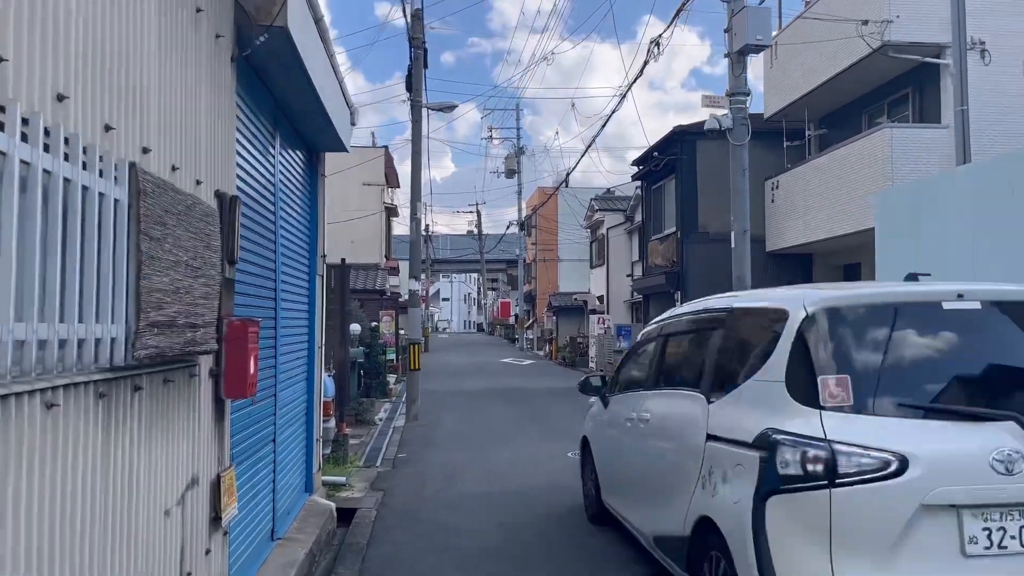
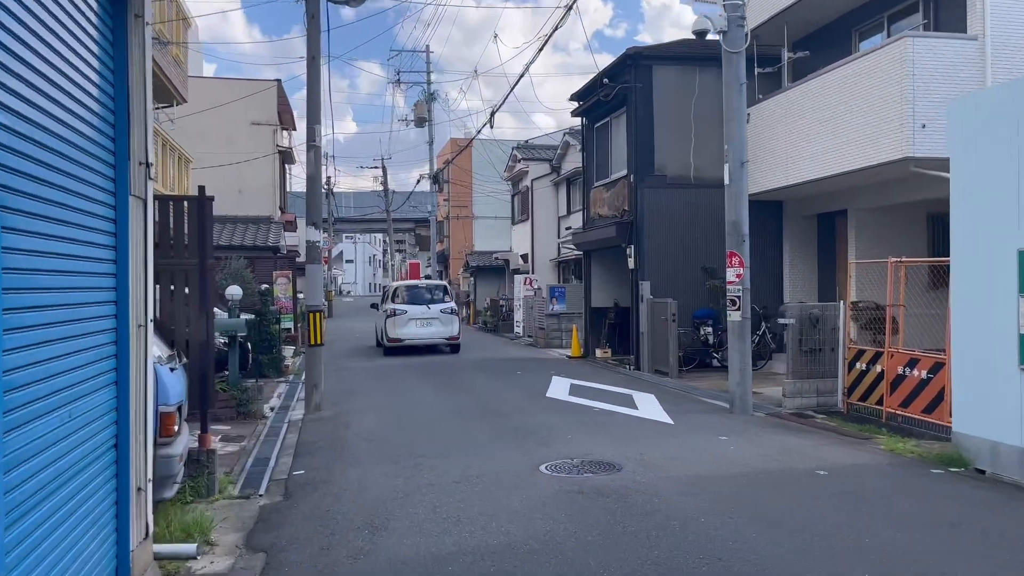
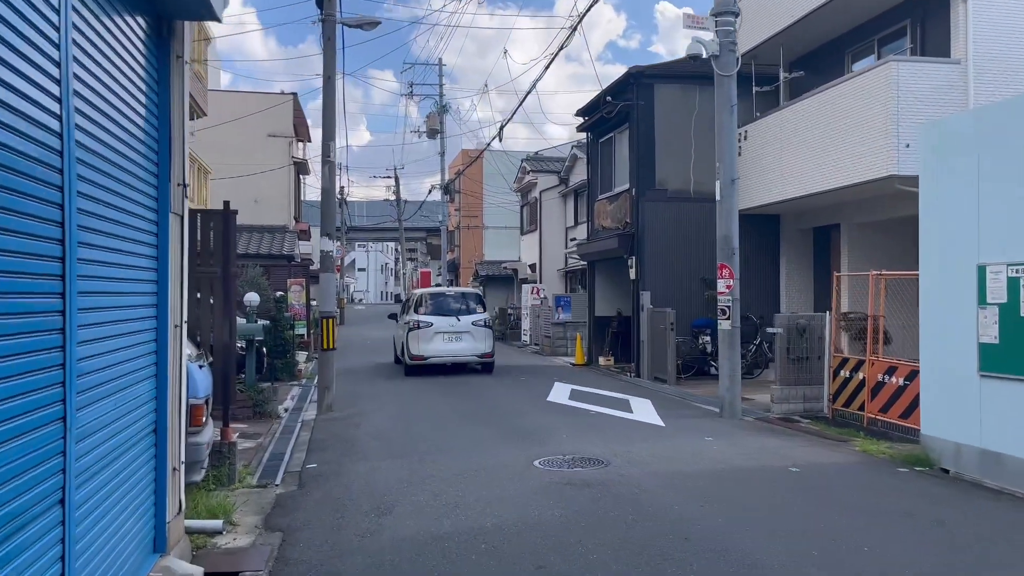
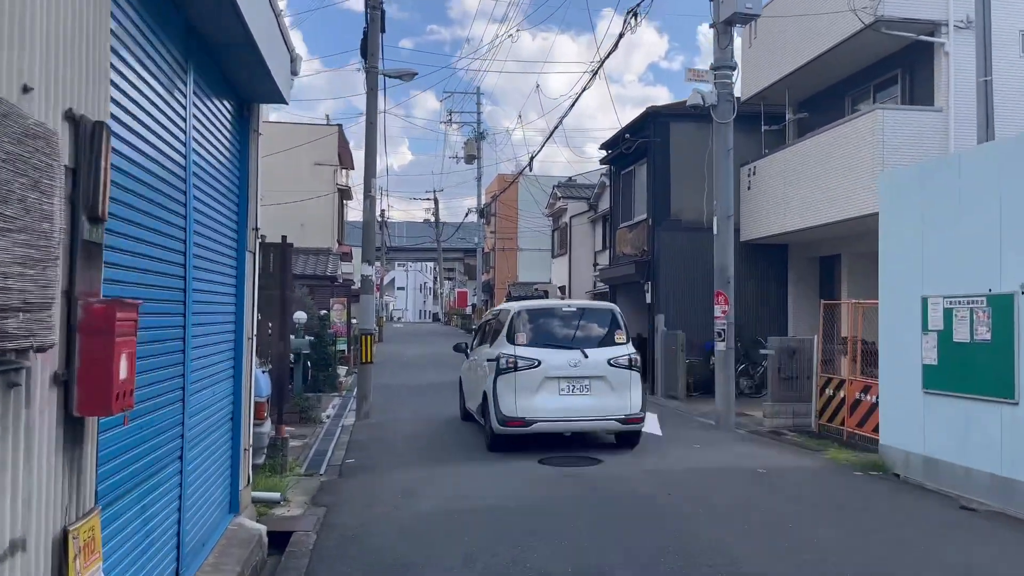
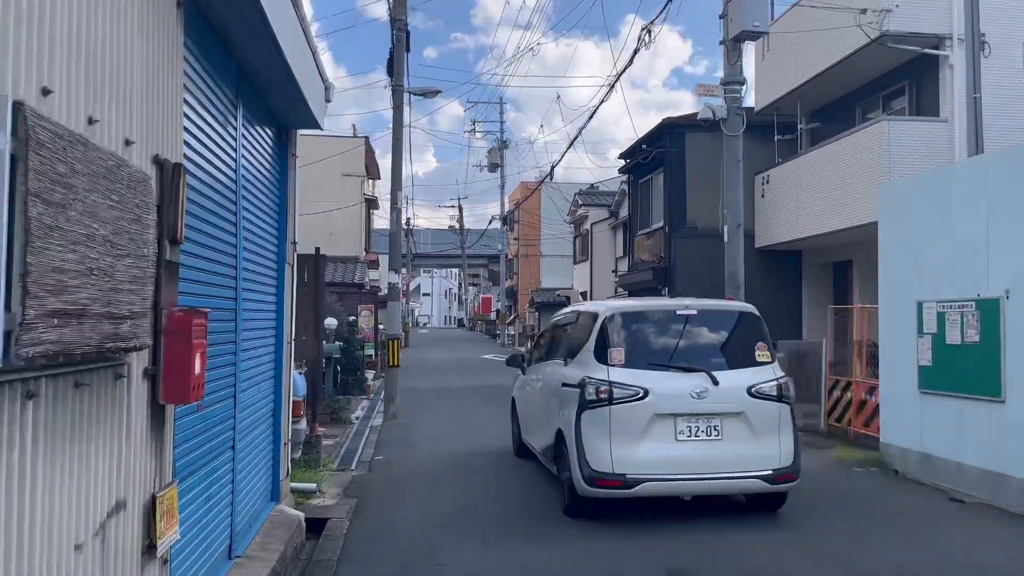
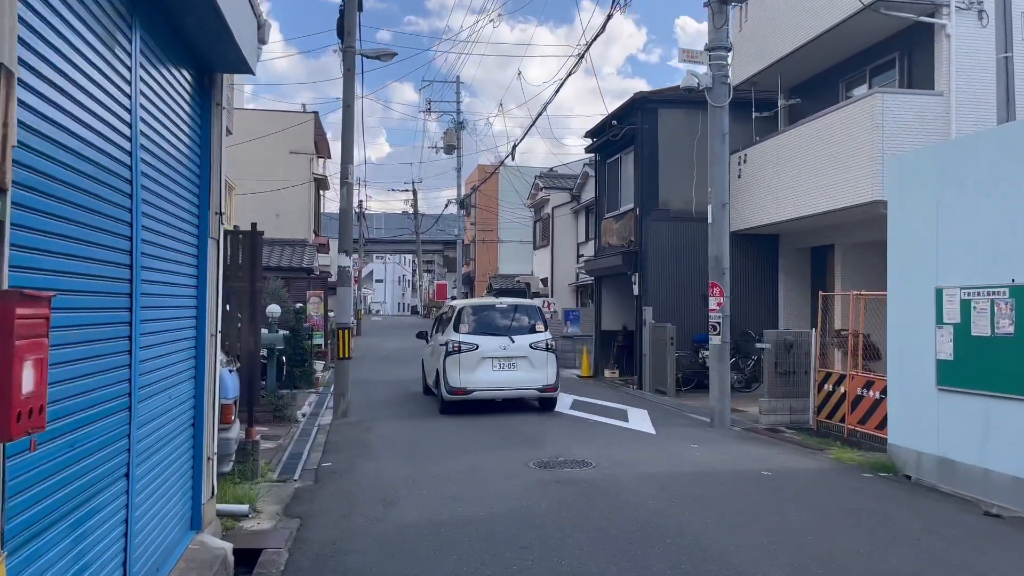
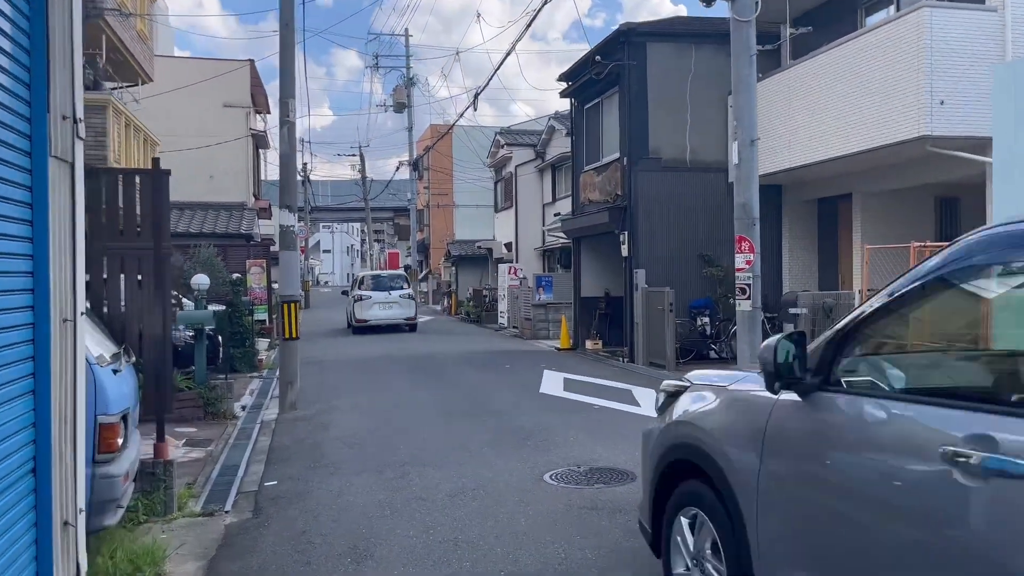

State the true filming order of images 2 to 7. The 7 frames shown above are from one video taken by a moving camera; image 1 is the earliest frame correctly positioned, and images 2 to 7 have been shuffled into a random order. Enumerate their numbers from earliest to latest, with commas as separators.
5, 4, 6, 3, 2, 7
